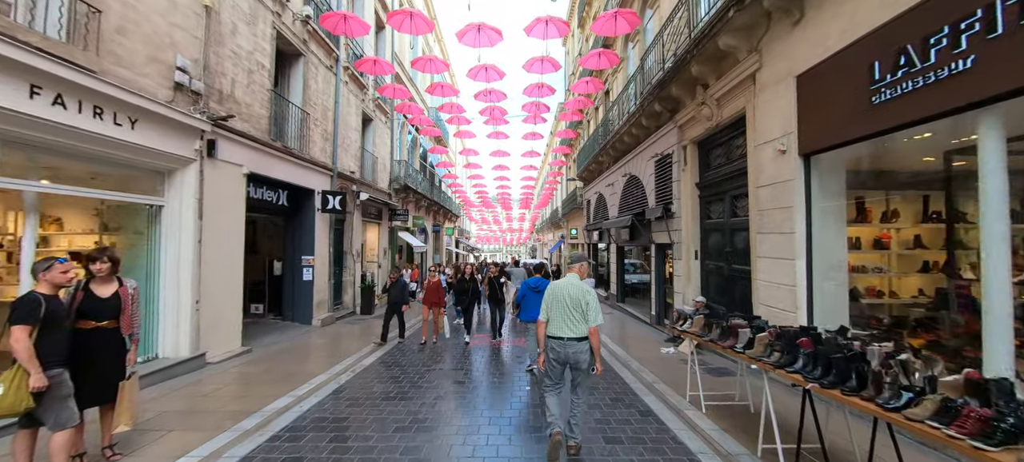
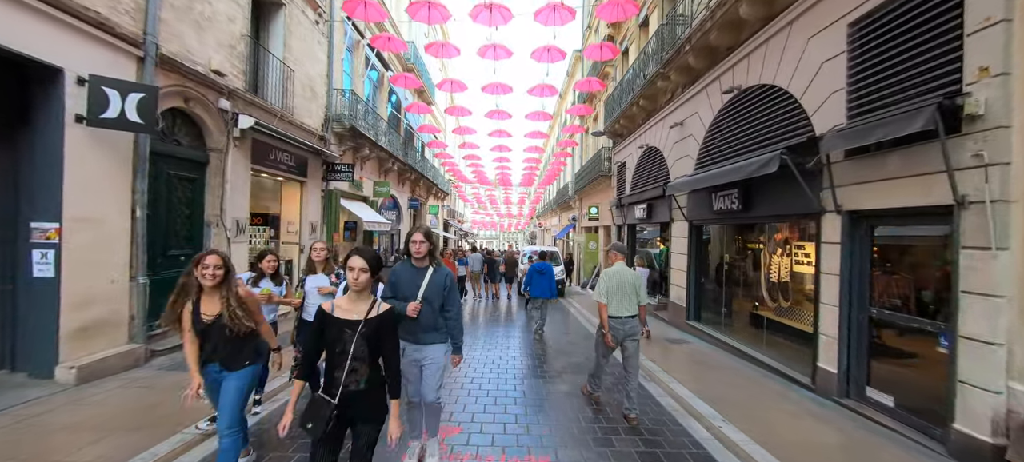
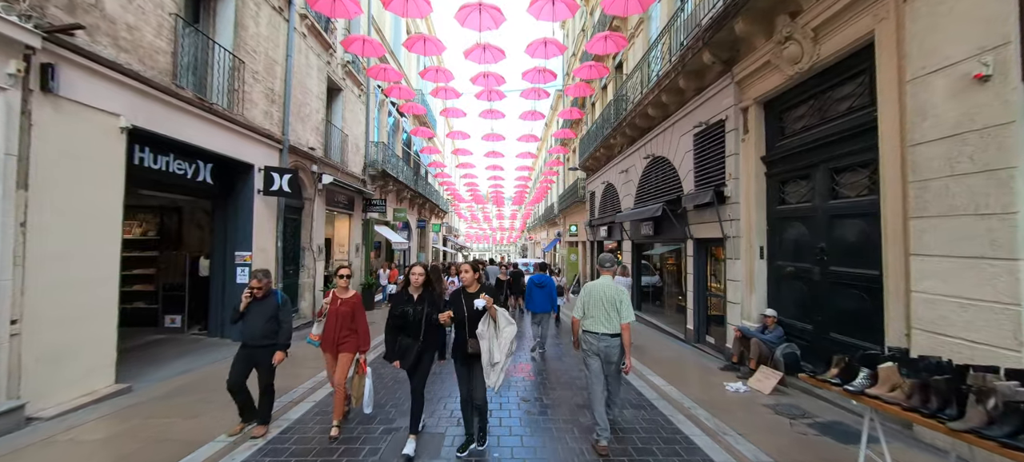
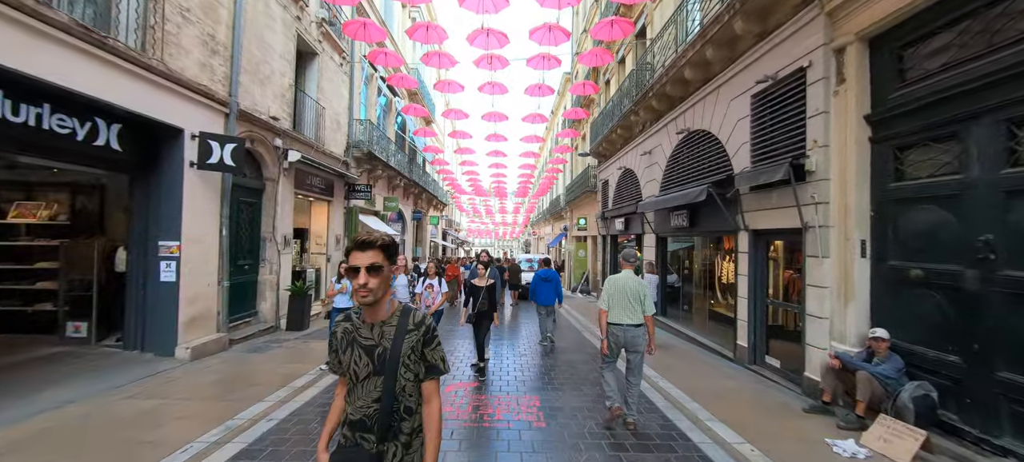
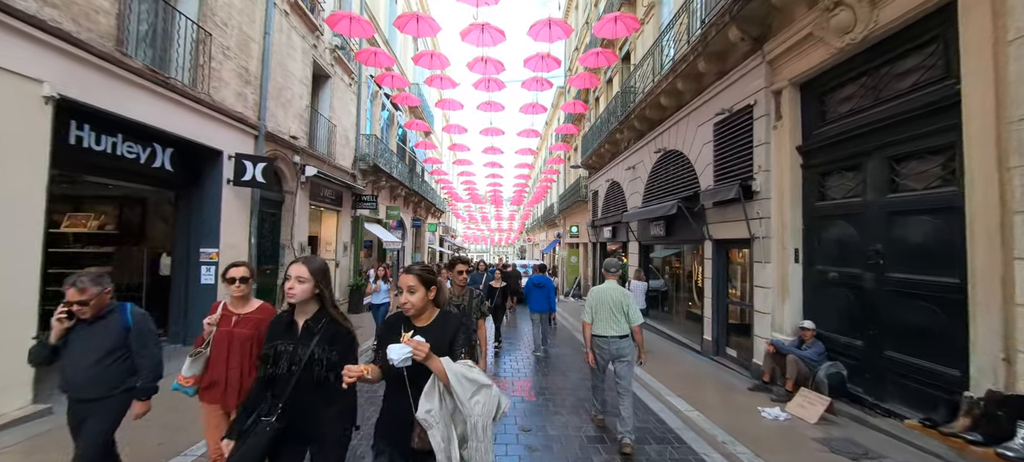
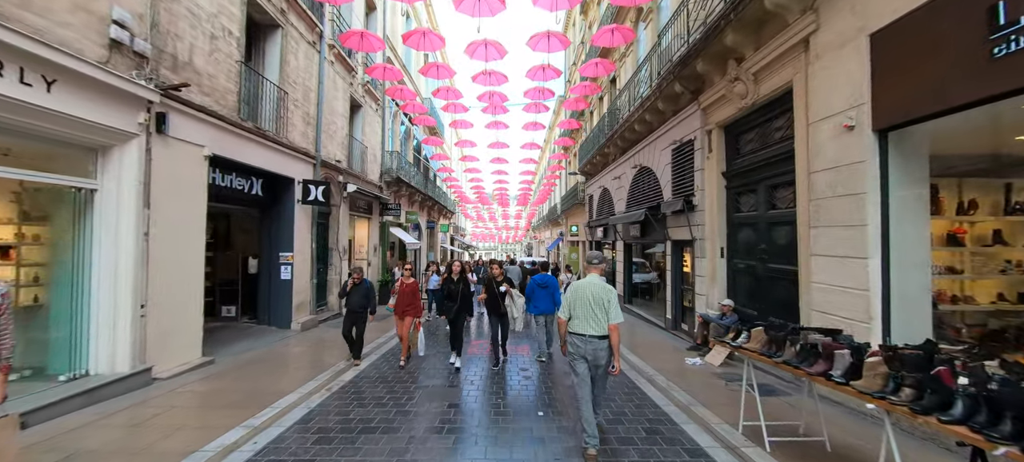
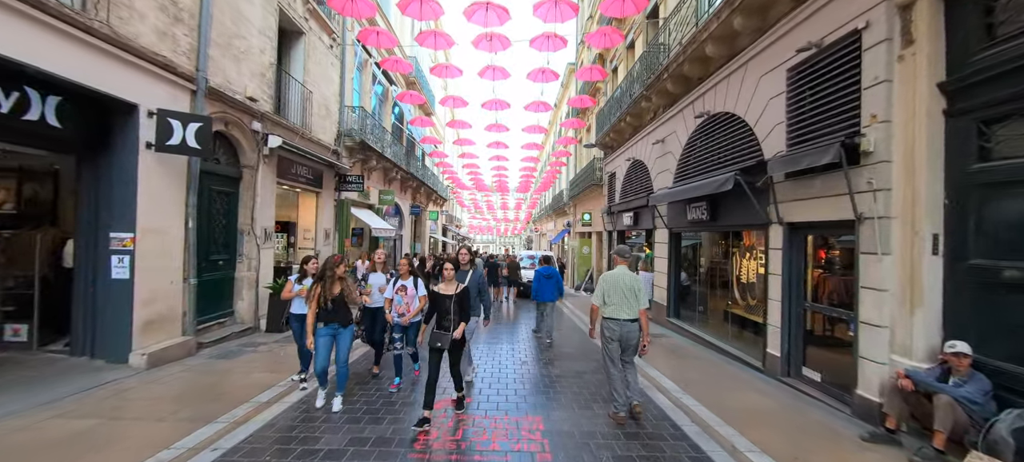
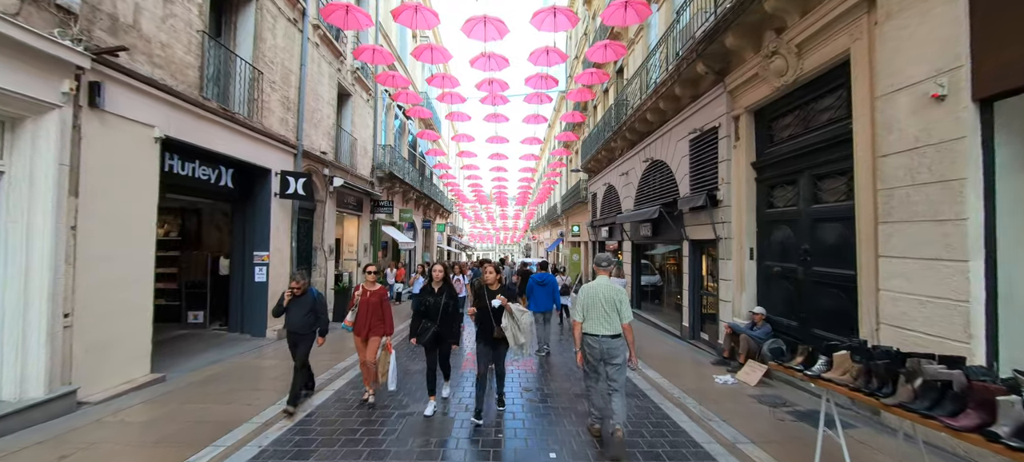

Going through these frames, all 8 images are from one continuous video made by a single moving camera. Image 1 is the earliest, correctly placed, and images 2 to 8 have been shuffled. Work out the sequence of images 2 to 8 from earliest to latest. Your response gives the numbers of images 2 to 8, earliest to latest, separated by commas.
6, 8, 3, 5, 4, 7, 2
